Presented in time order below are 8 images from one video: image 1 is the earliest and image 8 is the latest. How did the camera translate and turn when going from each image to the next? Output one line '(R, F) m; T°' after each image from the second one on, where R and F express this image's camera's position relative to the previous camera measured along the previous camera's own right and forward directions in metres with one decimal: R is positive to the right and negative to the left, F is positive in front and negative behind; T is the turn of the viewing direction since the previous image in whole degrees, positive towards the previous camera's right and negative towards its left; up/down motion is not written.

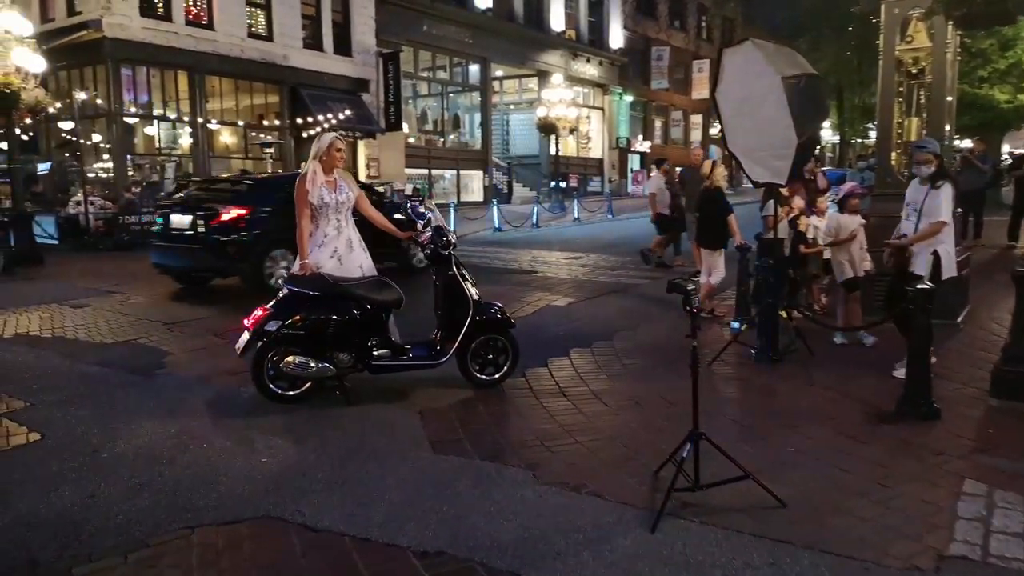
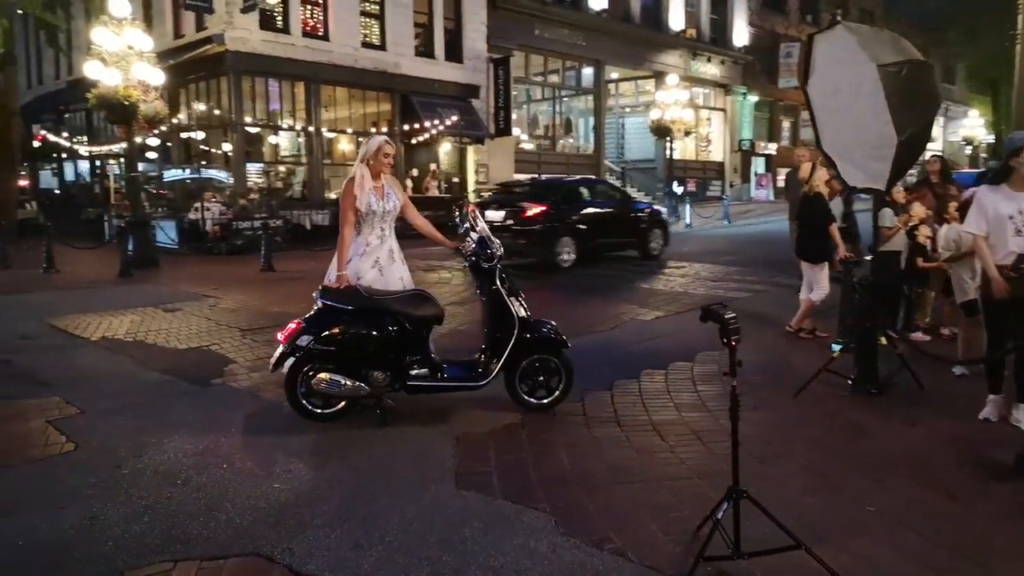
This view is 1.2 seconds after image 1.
(+0.5, +0.6) m; -9°
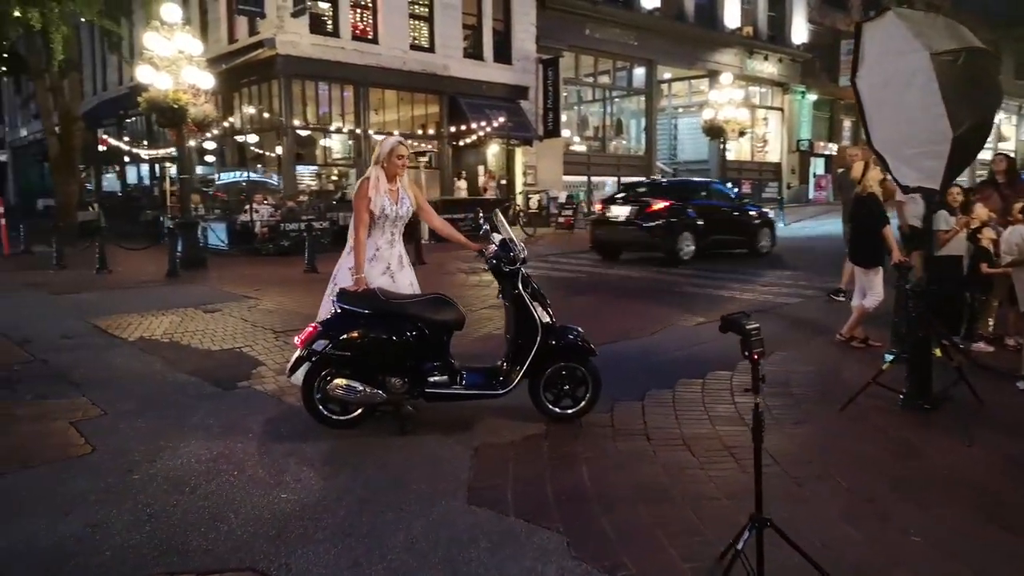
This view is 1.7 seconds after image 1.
(+0.2, +0.3) m; -4°
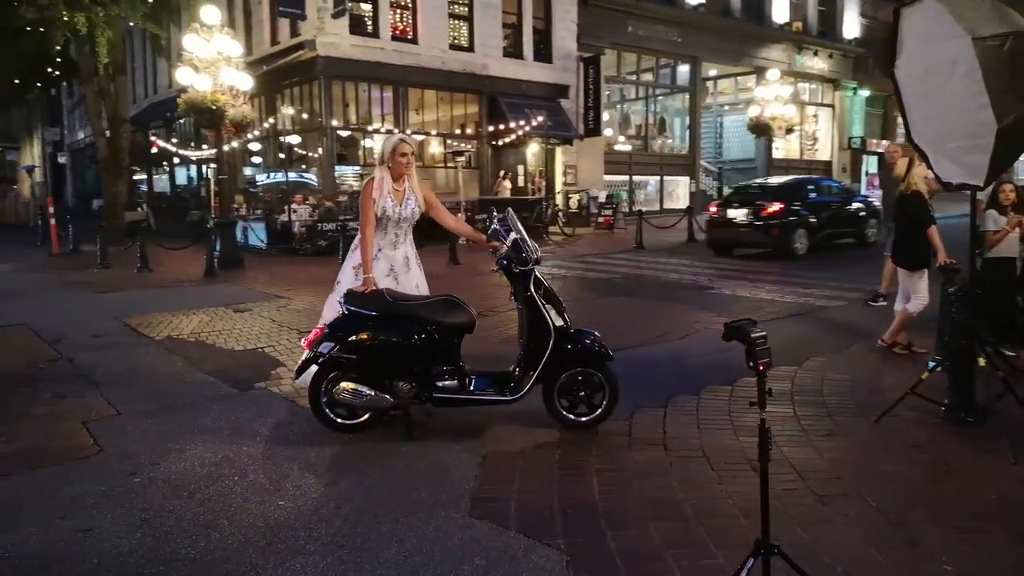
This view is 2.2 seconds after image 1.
(+0.2, +0.2) m; -3°
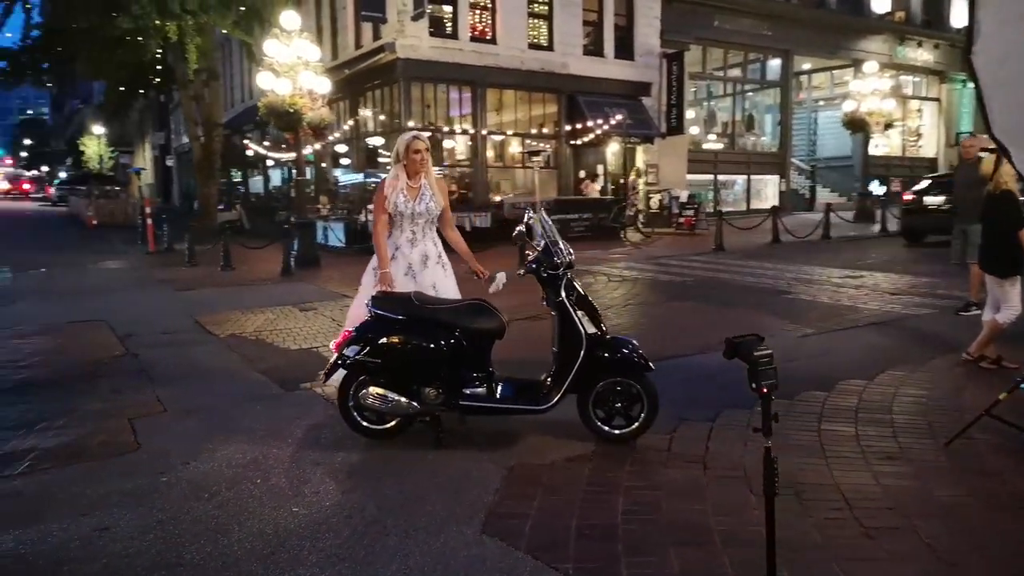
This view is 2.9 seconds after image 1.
(+0.4, +0.2) m; -7°
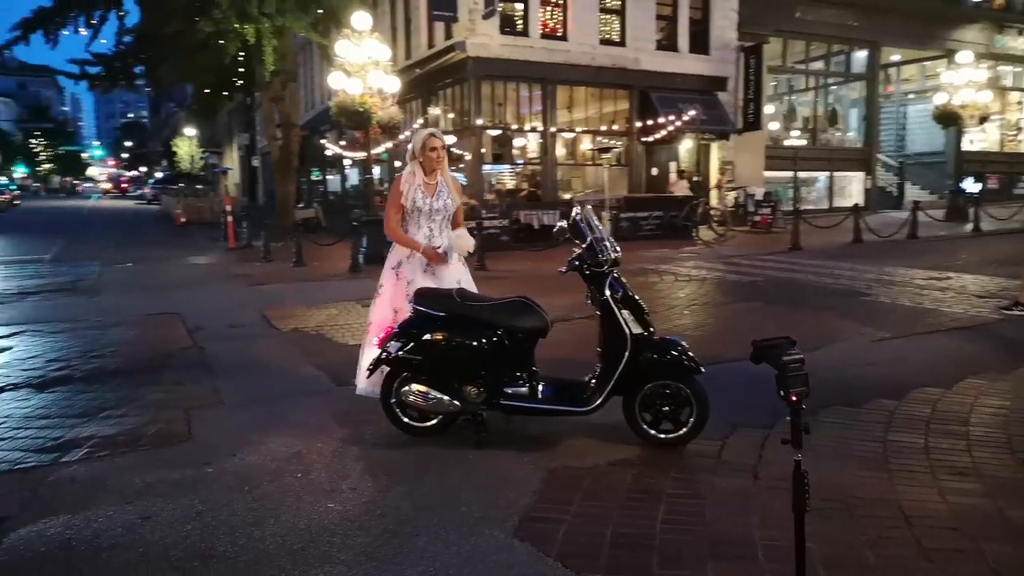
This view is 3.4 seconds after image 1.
(+0.2, +0.1) m; -6°
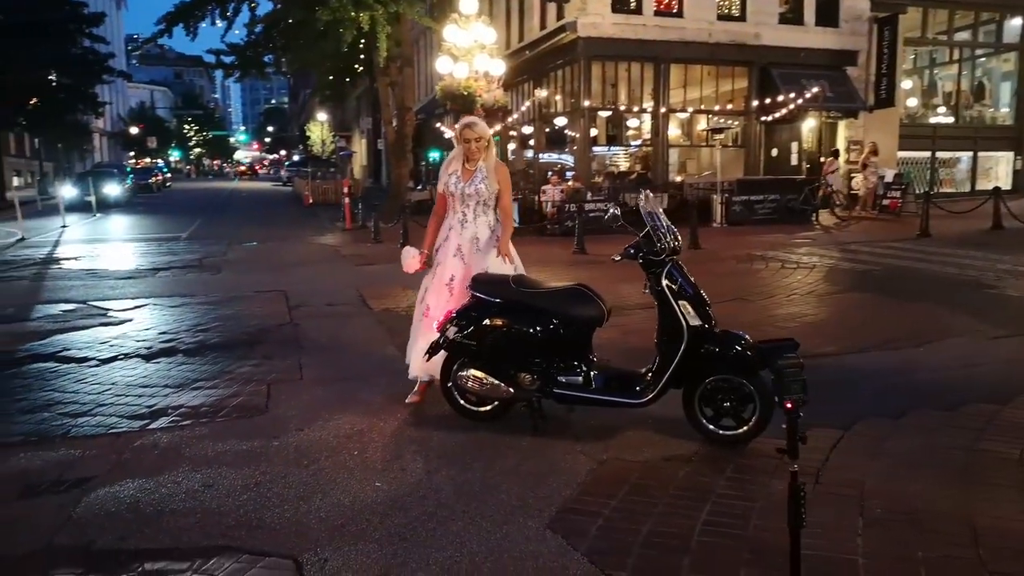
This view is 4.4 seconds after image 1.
(+0.4, +0.1) m; -9°
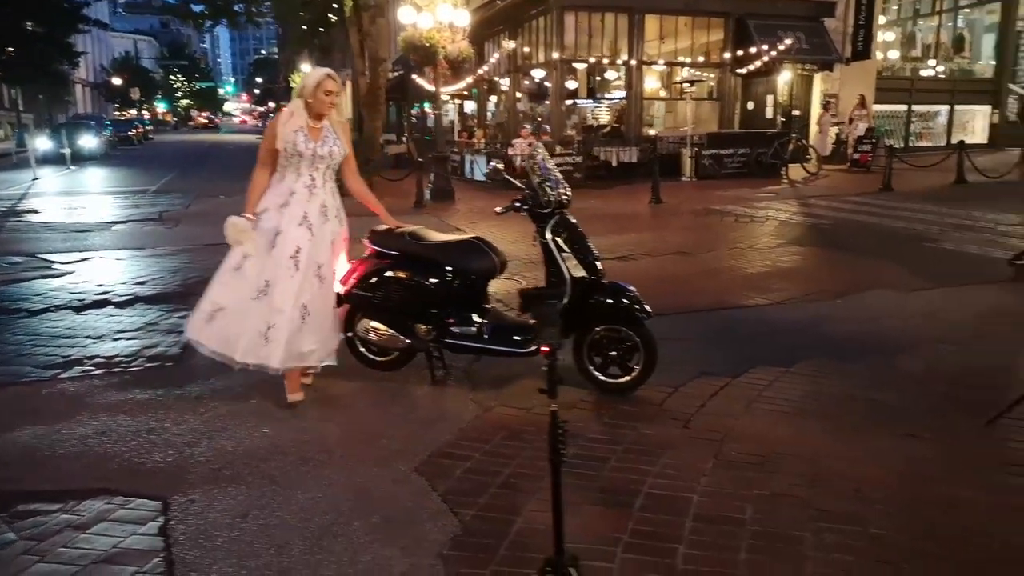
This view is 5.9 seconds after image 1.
(+0.6, -0.1) m; 0°
